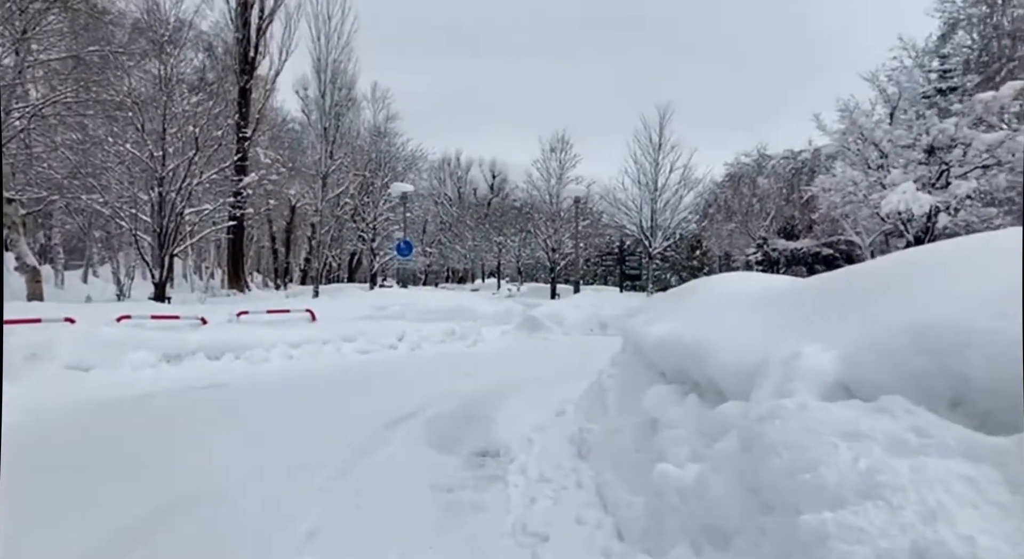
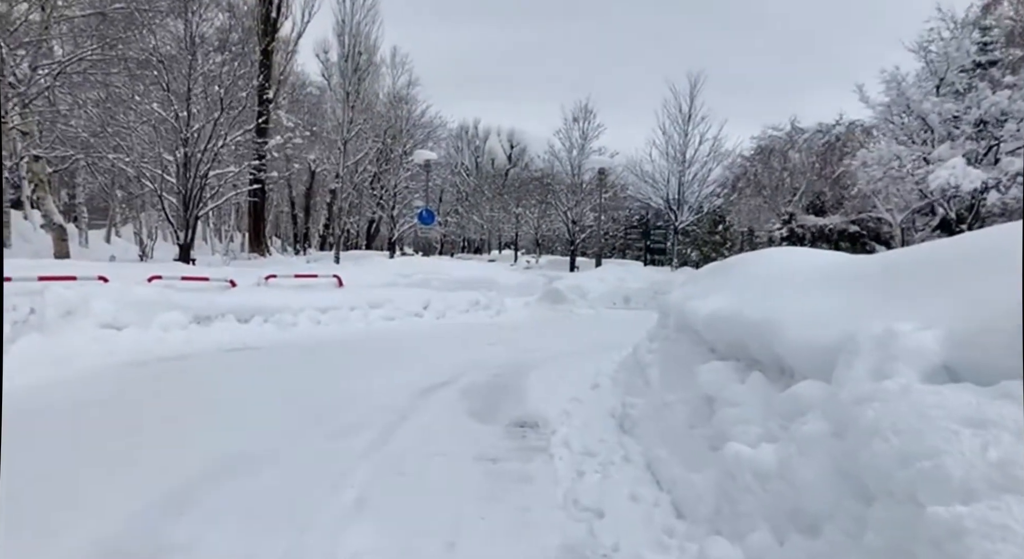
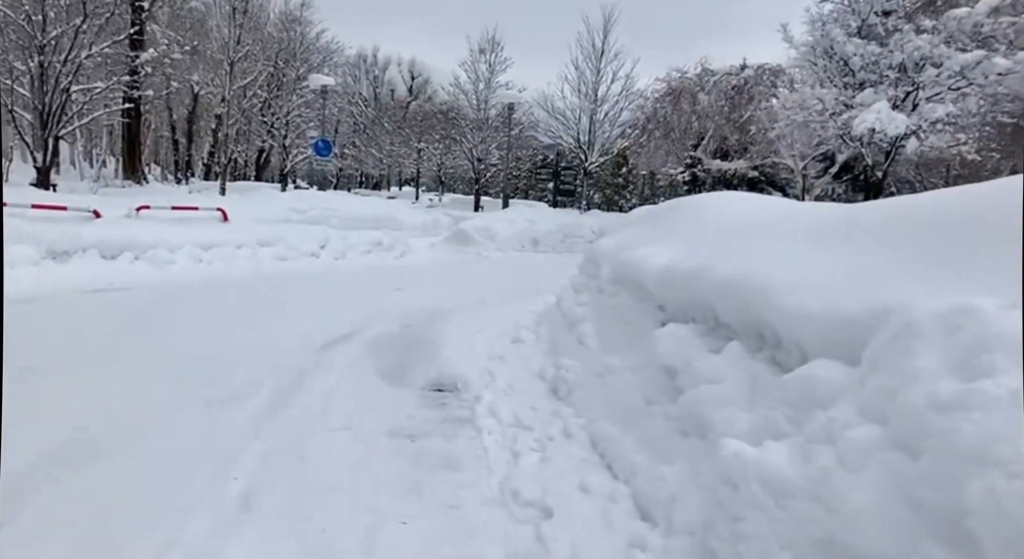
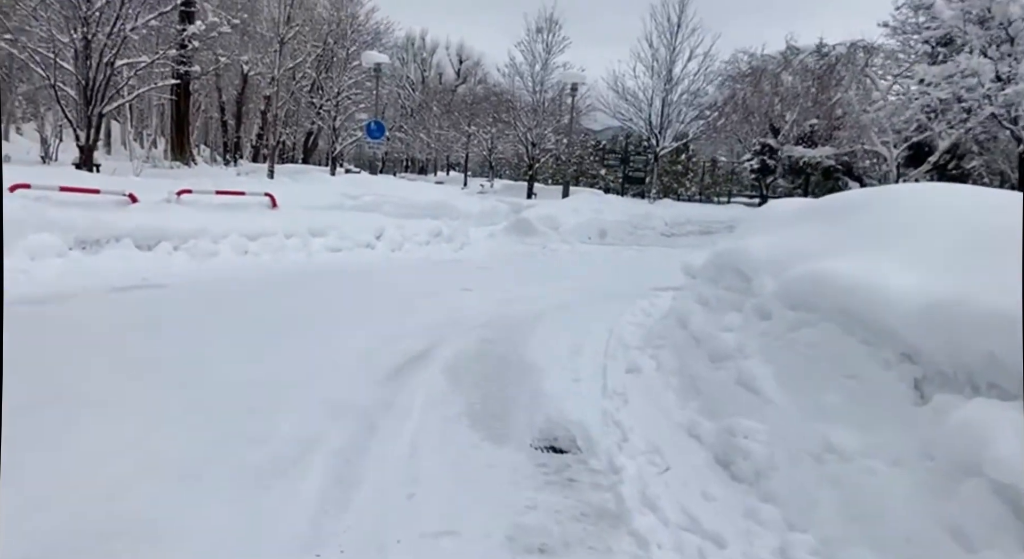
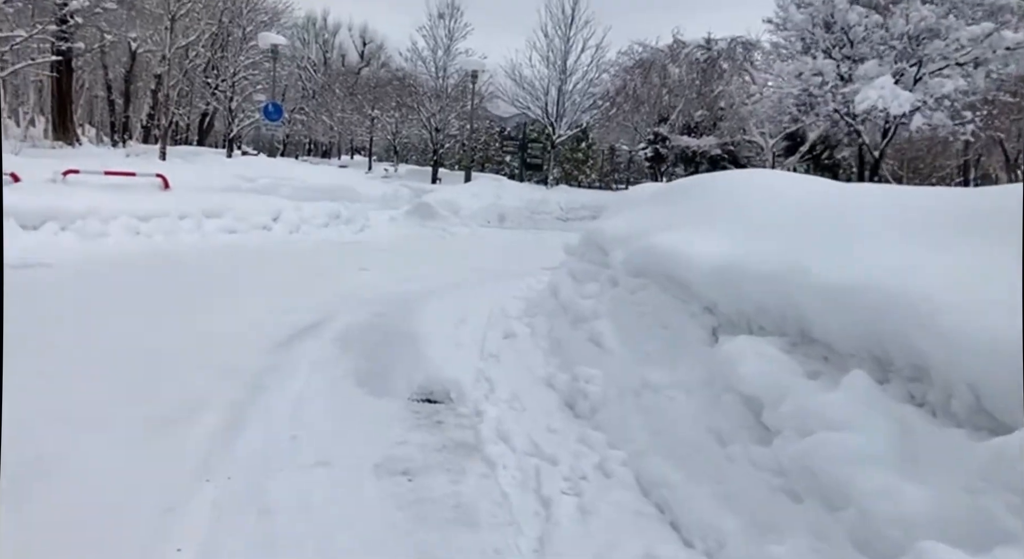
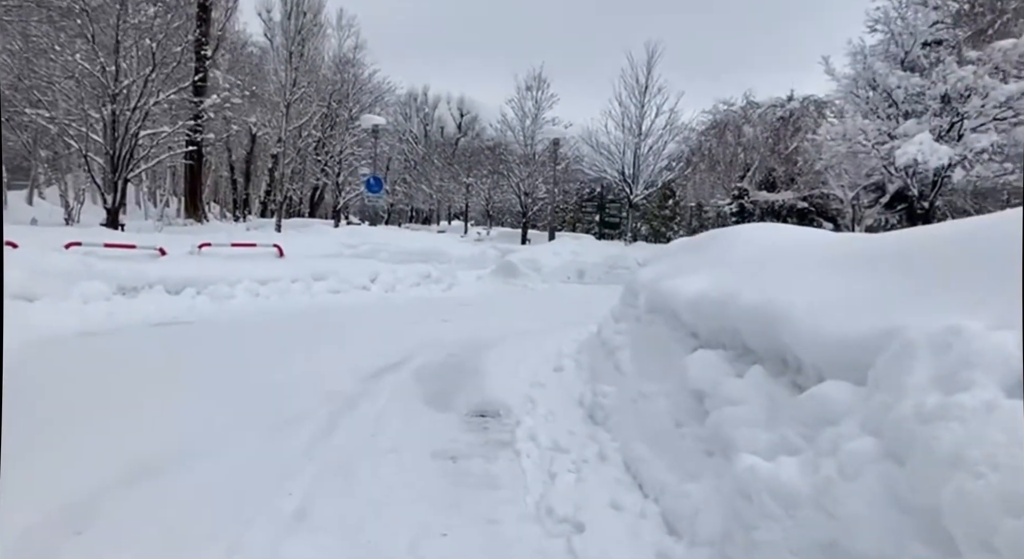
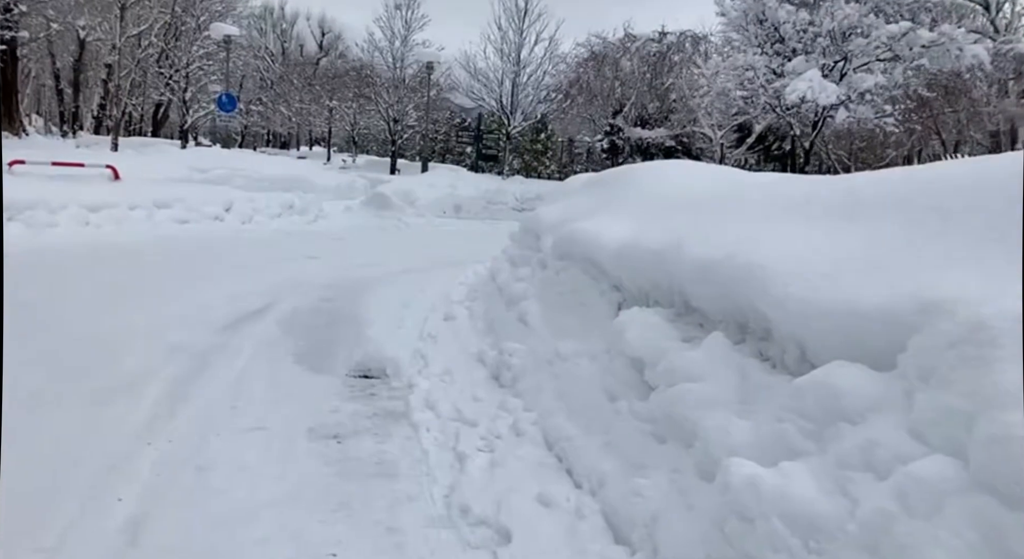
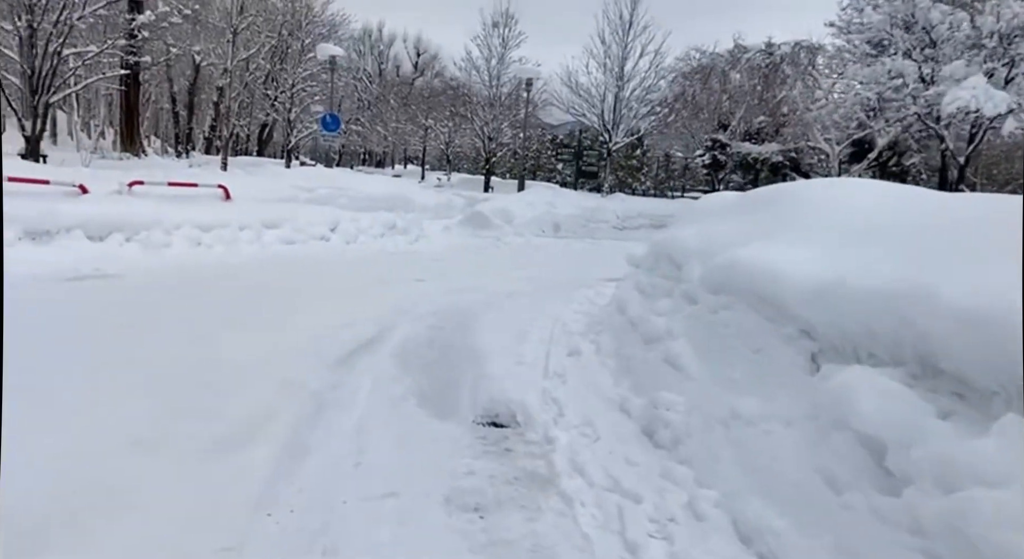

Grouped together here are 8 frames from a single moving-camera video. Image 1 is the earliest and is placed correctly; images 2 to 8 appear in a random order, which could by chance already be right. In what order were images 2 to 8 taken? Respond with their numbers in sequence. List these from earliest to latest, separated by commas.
2, 6, 3, 7, 5, 8, 4
